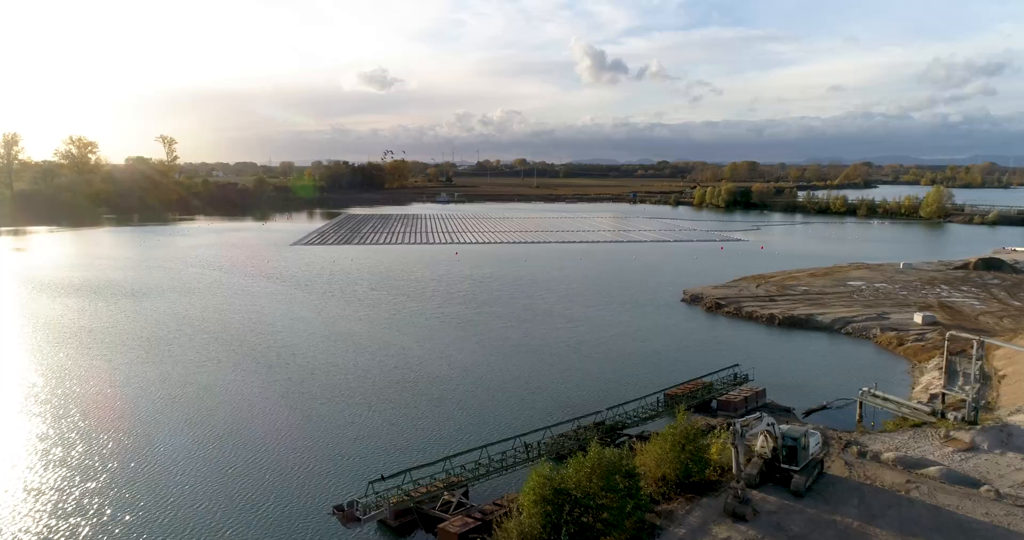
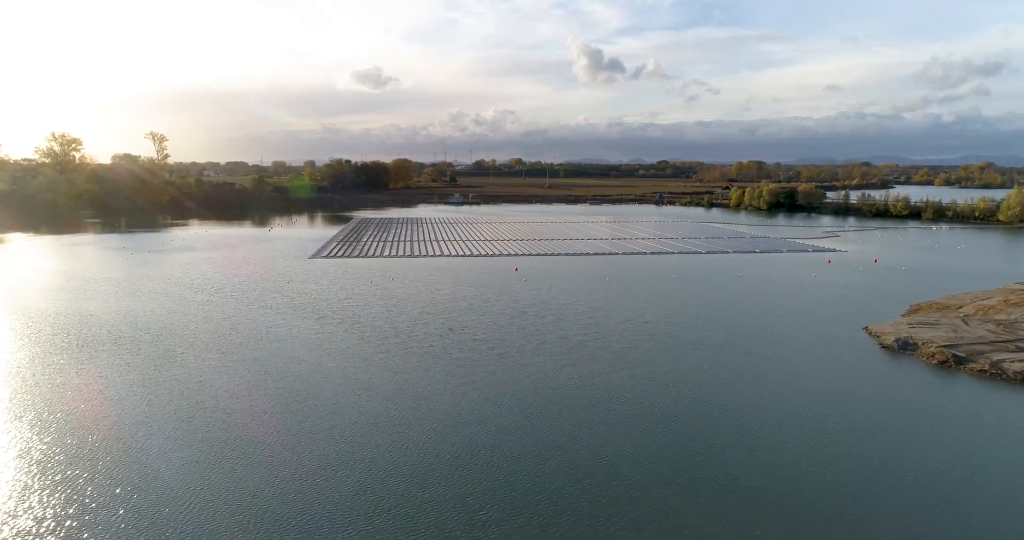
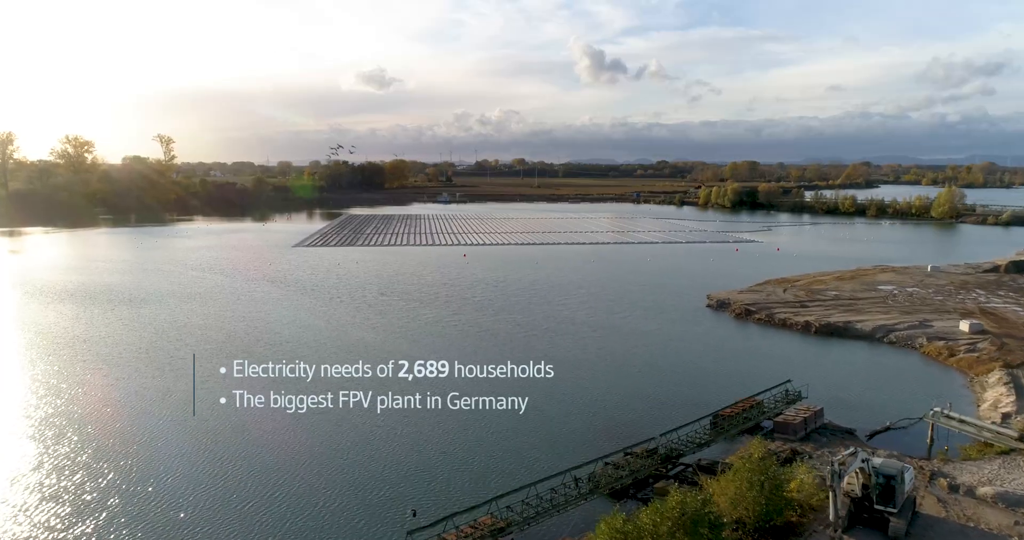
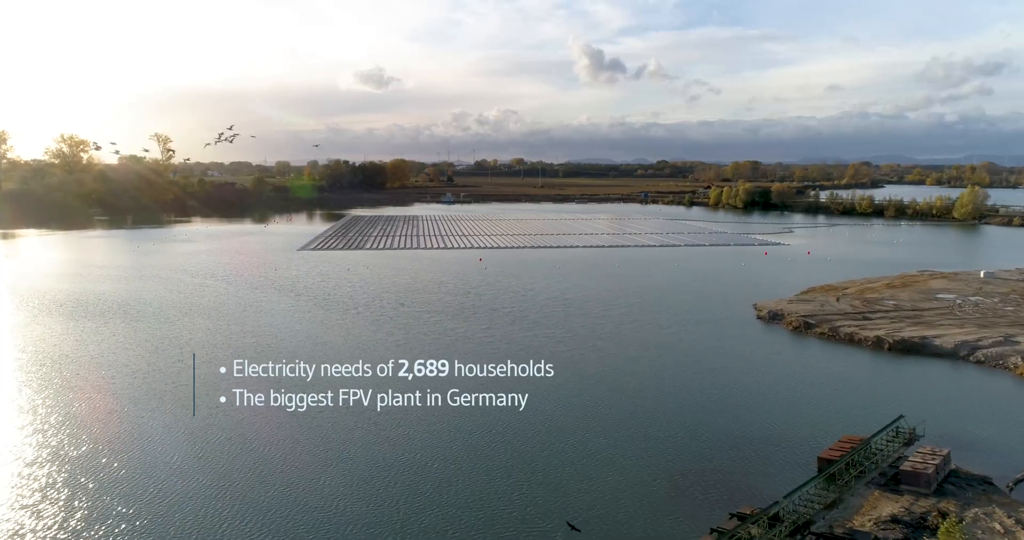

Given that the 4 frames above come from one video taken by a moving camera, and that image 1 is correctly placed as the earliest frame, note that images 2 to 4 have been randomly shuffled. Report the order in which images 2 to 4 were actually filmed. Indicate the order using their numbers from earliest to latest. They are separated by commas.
3, 4, 2
